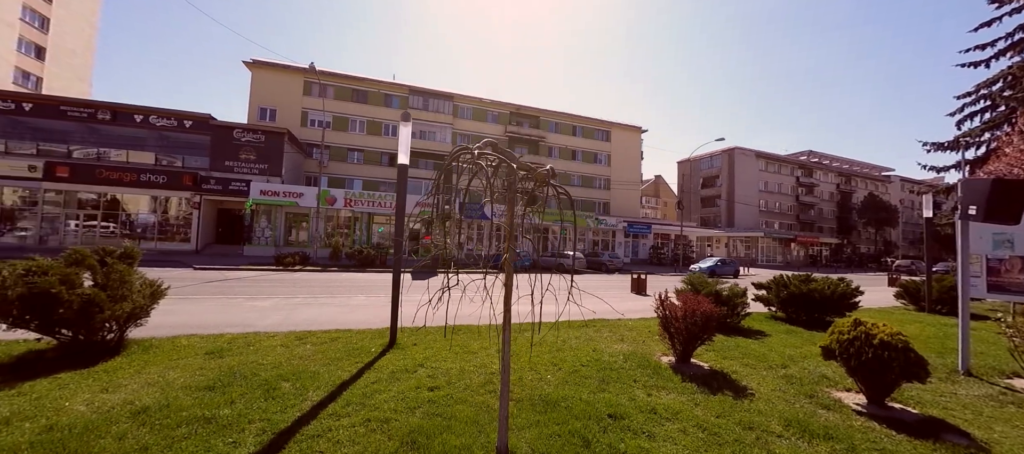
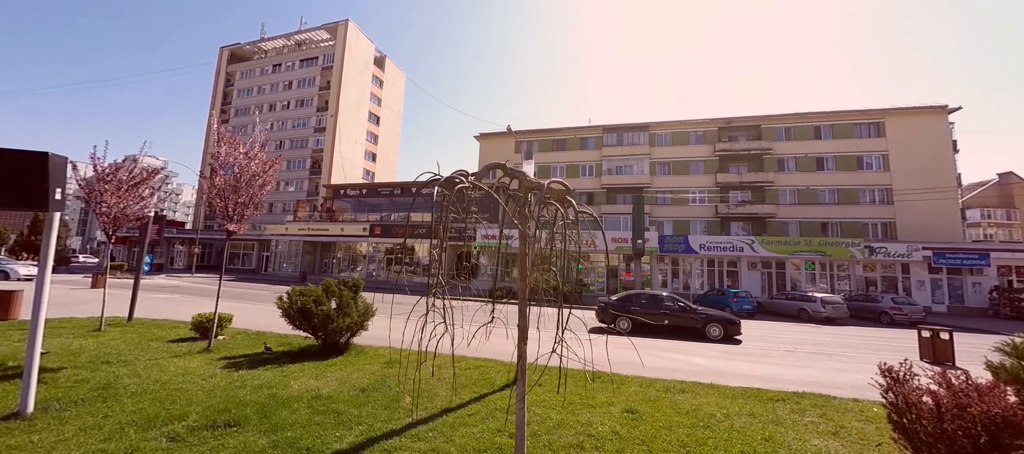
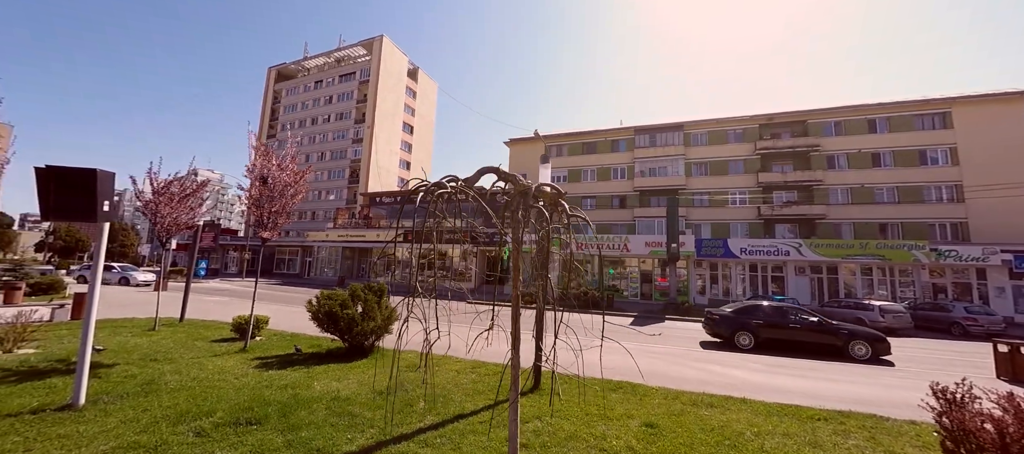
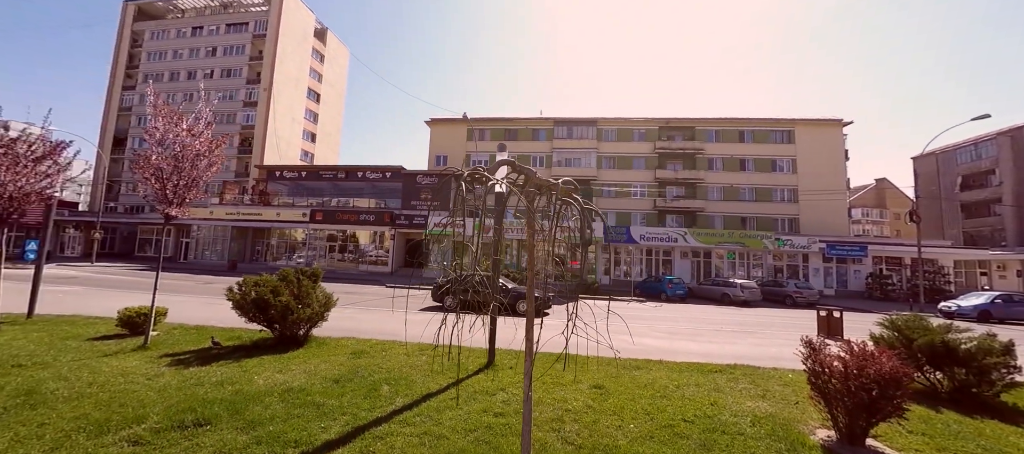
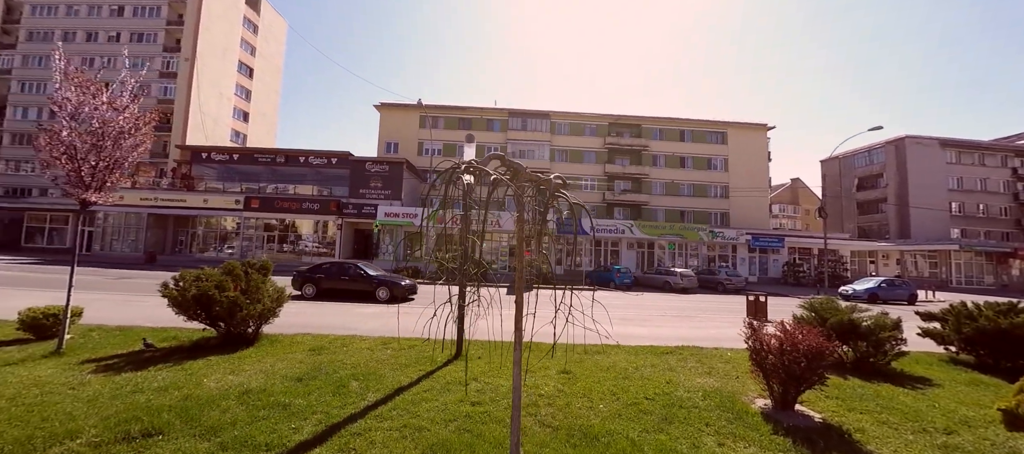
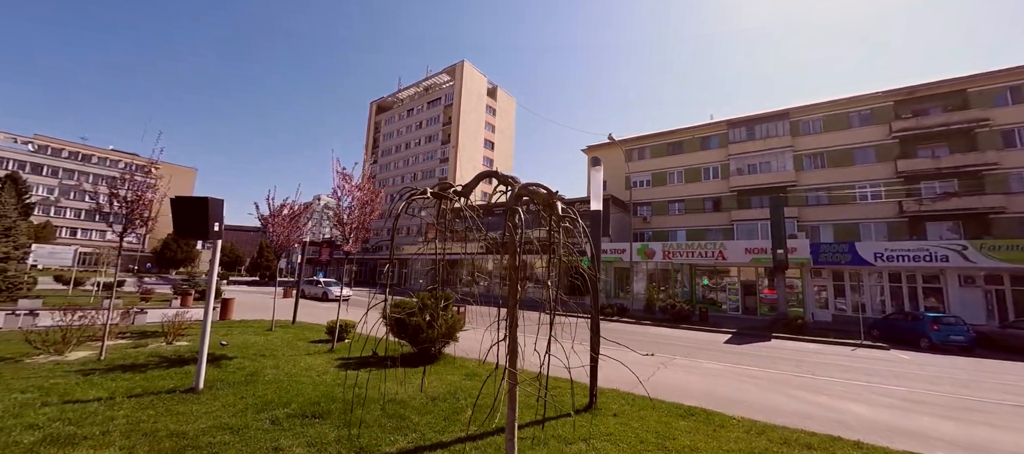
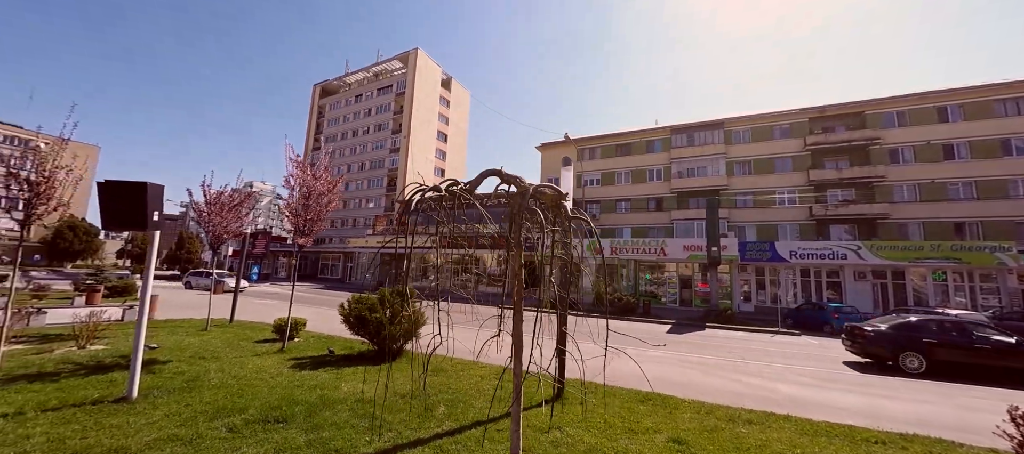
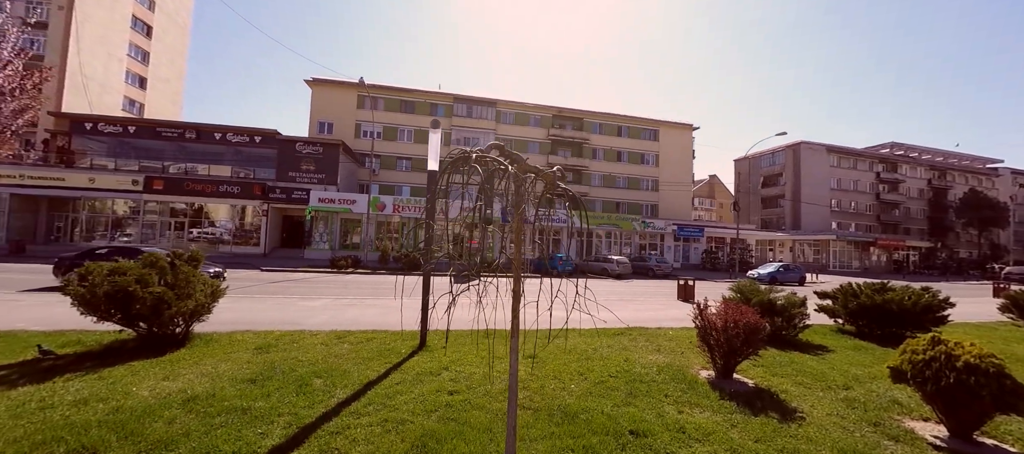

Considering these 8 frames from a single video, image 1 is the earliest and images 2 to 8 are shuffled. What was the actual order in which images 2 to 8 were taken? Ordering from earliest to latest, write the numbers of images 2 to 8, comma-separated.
8, 5, 4, 2, 3, 7, 6
